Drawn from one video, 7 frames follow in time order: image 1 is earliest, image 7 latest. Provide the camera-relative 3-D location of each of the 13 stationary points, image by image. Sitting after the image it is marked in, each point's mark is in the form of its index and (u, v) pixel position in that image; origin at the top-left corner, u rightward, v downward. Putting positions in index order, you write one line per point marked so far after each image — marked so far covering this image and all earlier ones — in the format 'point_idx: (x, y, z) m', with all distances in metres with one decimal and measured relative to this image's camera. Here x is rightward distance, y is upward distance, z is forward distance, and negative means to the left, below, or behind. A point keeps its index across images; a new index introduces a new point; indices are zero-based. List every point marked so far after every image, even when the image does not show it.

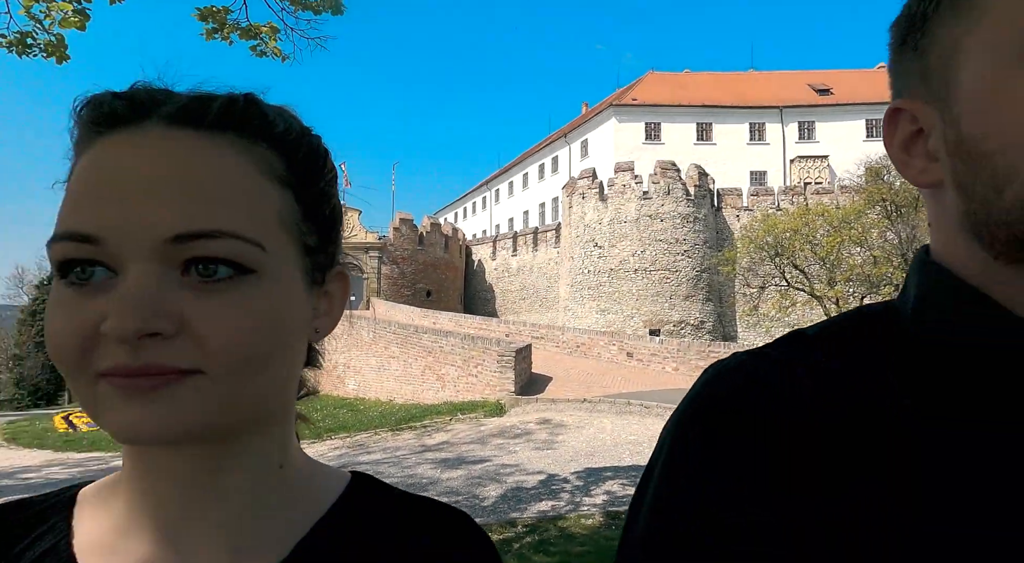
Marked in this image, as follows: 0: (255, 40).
0: (-2.2, +2.1, +5.8) m
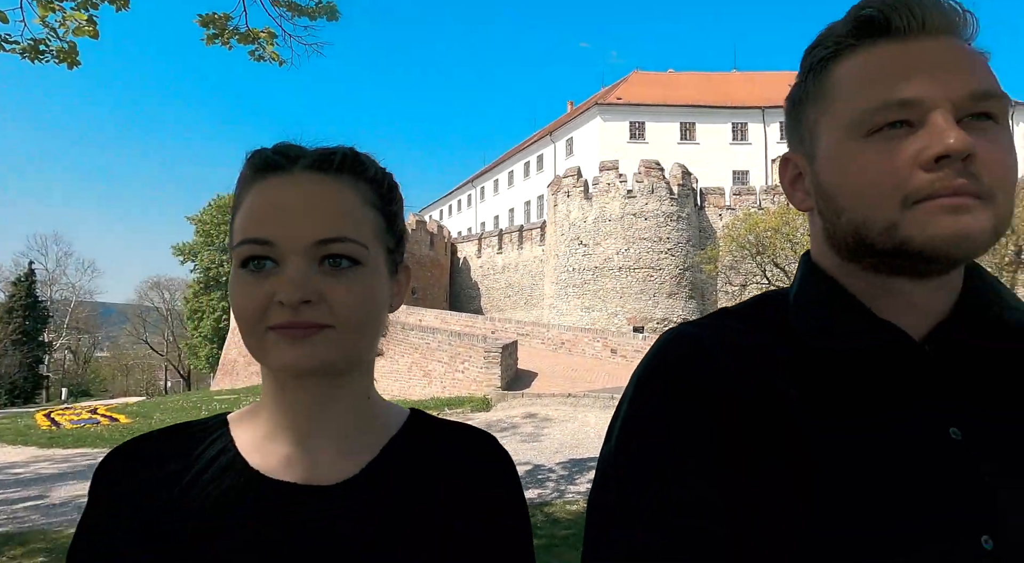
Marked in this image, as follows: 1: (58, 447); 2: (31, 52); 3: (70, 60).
0: (-2.3, +2.1, +6.1) m
1: (-11.2, -4.1, +16.9) m
2: (-3.2, +1.5, +4.5) m
3: (-3.0, +1.5, +4.6) m
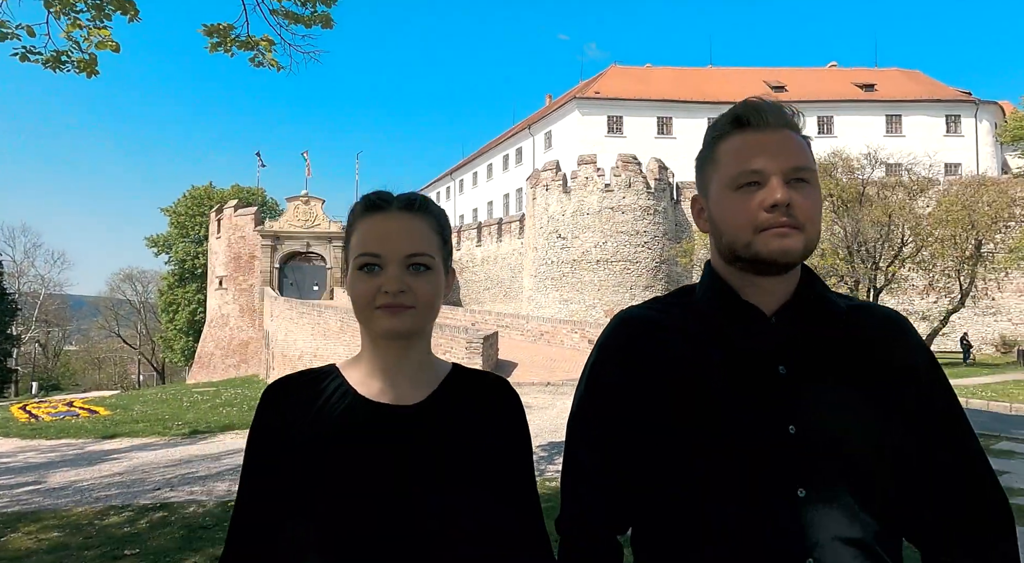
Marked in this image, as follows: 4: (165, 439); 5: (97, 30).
0: (-2.4, +2.2, +6.4) m
1: (-11.7, -3.9, +17.0) m
2: (-3.3, +1.6, +4.9) m
3: (-3.1, +1.5, +4.9) m
4: (-7.3, -3.3, +14.2) m
5: (-2.9, +1.7, +4.7) m
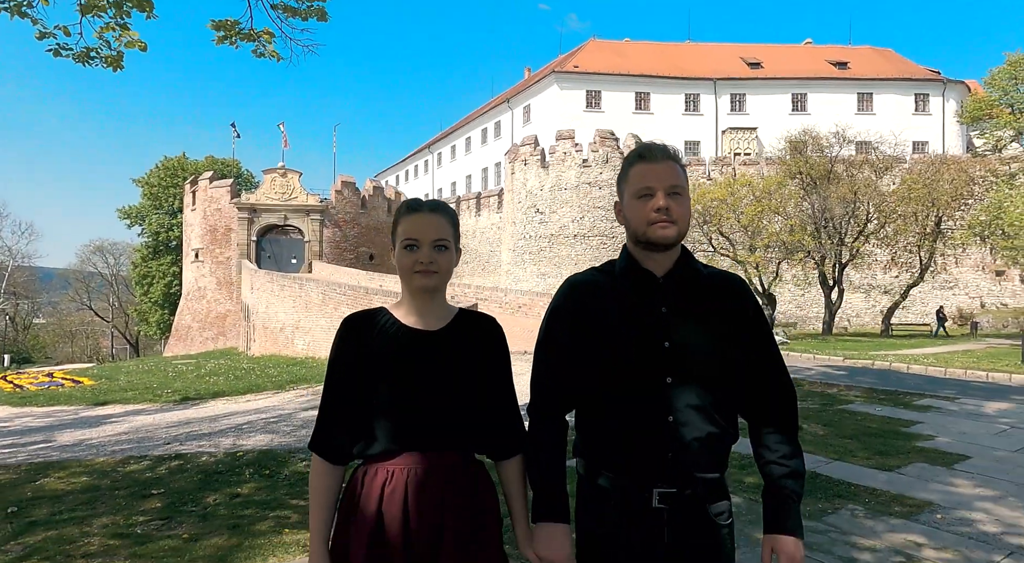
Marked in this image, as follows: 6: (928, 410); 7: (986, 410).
0: (-2.6, +2.4, +7.0) m
1: (-12.3, -3.2, +17.5) m
2: (-3.5, +1.8, +5.5) m
3: (-3.2, +1.8, +5.5) m
4: (-7.8, -2.7, +14.8) m
5: (-3.0, +2.0, +5.3) m
6: (+5.0, -1.5, +8.2) m
7: (+5.7, -1.5, +8.2) m
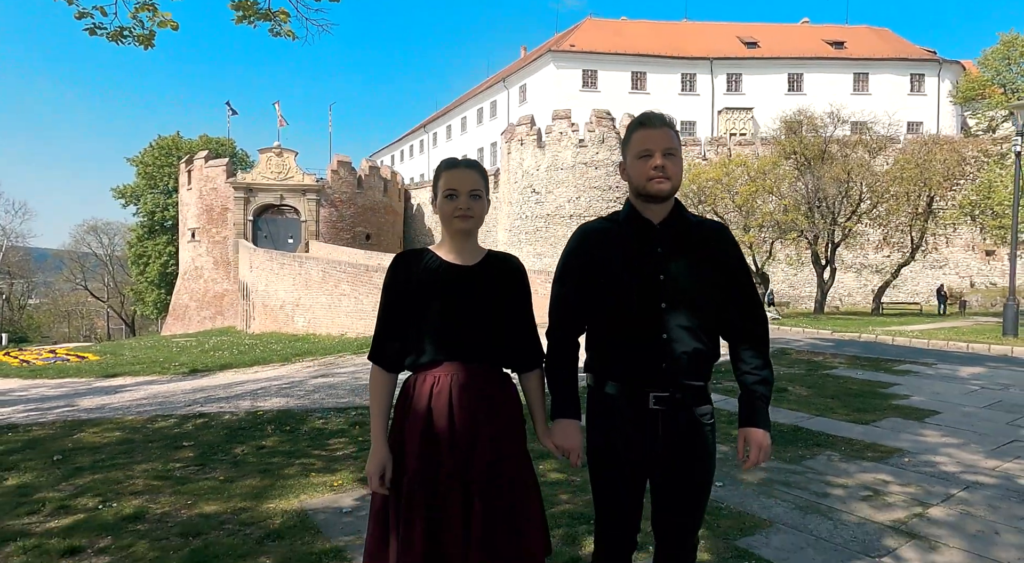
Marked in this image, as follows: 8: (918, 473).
0: (-2.6, +2.8, +7.4) m
1: (-12.3, -2.5, +17.9) m
2: (-3.4, +2.1, +5.9) m
3: (-3.2, +2.1, +5.9) m
4: (-7.8, -2.1, +15.3) m
5: (-2.9, +2.2, +5.7) m
6: (+5.0, -1.2, +8.7) m
7: (+5.7, -1.2, +8.7) m
8: (+3.0, -1.4, +5.1) m
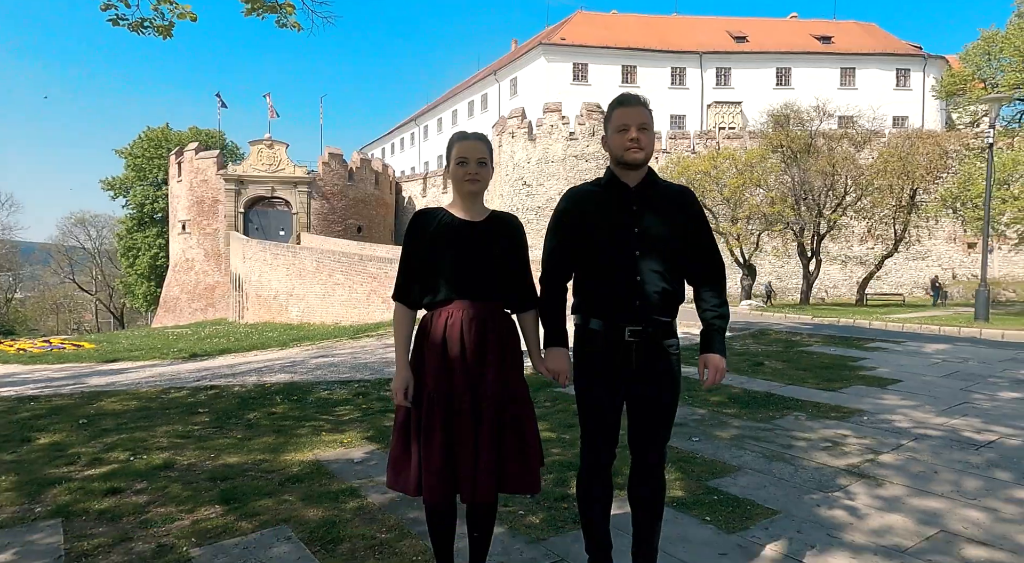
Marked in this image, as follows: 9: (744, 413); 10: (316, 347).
0: (-2.6, +3.0, +7.8) m
1: (-12.5, -2.2, +18.3) m
2: (-3.5, +2.3, +6.3) m
3: (-3.2, +2.3, +6.3) m
4: (-7.9, -1.8, +15.6) m
5: (-3.0, +2.5, +6.1) m
6: (+4.9, -0.9, +9.3) m
7: (+5.6, -0.9, +9.3) m
8: (+3.0, -1.2, +5.6) m
9: (+2.2, -1.2, +6.4) m
10: (-4.3, -1.4, +15.1) m
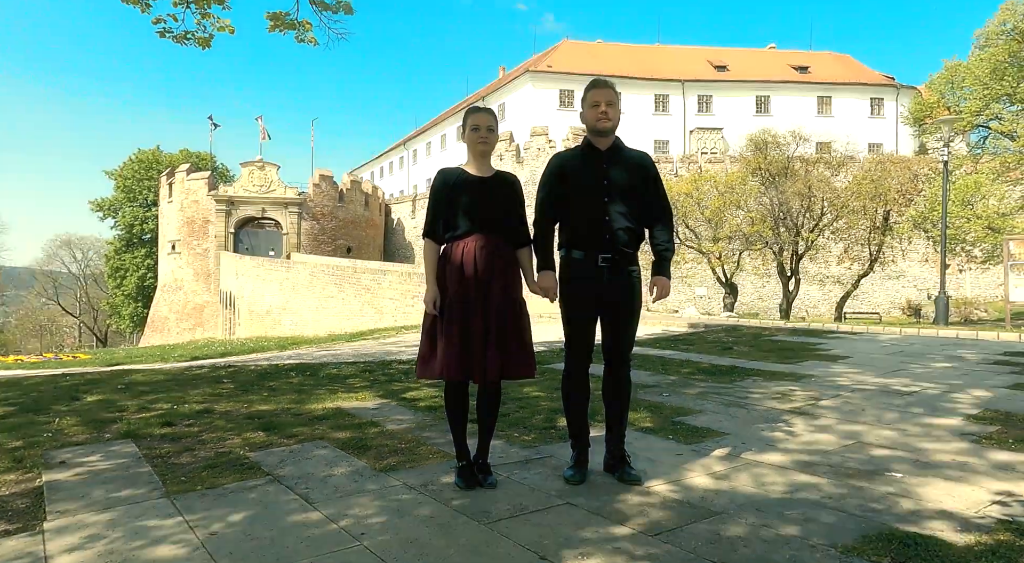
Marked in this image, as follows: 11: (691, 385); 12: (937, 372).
0: (-2.7, +3.2, +8.7) m
1: (-12.8, -2.4, +18.8) m
2: (-3.5, +2.5, +7.2) m
3: (-3.3, +2.5, +7.2) m
4: (-8.2, -1.9, +16.3) m
5: (-3.0, +2.7, +7.0) m
6: (+4.8, -0.8, +10.2) m
7: (+5.5, -0.8, +10.3) m
8: (+2.9, -1.0, +6.5) m
9: (+2.1, -1.0, +7.2) m
10: (-4.6, -1.5, +15.8) m
11: (+1.8, -1.0, +6.8) m
12: (+4.4, -0.9, +7.0) m
